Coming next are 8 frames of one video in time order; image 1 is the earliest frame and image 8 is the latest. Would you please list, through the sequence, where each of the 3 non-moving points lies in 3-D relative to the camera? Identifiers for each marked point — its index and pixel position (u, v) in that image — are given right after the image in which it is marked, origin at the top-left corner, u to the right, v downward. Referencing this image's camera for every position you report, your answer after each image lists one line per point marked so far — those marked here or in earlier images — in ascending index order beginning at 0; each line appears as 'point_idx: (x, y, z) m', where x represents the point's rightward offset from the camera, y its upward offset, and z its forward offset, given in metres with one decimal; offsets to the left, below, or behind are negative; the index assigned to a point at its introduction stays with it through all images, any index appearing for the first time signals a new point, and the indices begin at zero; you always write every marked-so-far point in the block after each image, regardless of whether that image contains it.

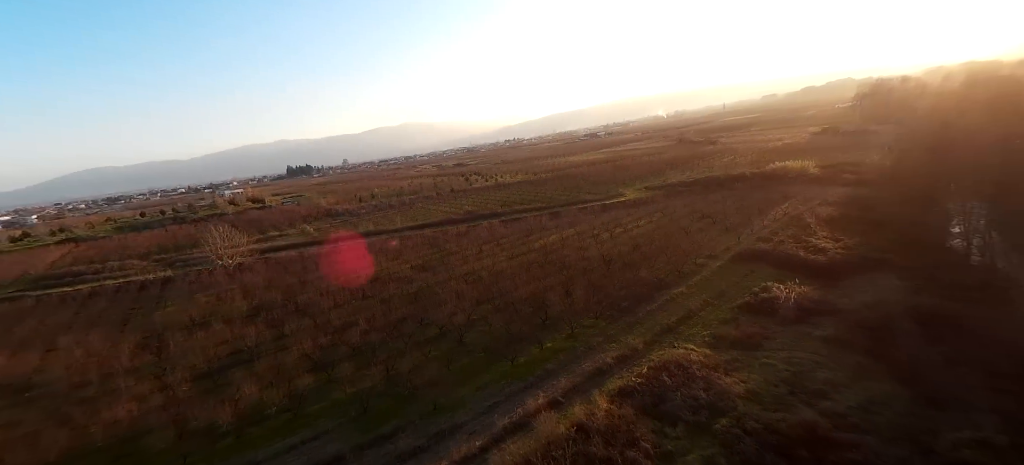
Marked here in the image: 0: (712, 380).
0: (+8.1, -6.0, +18.0) m
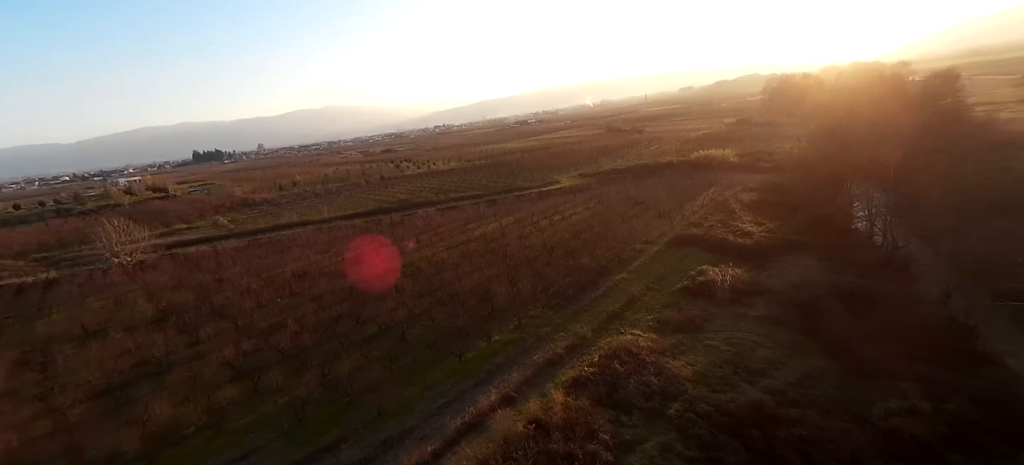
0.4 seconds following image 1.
0: (+6.2, -5.5, +18.3) m
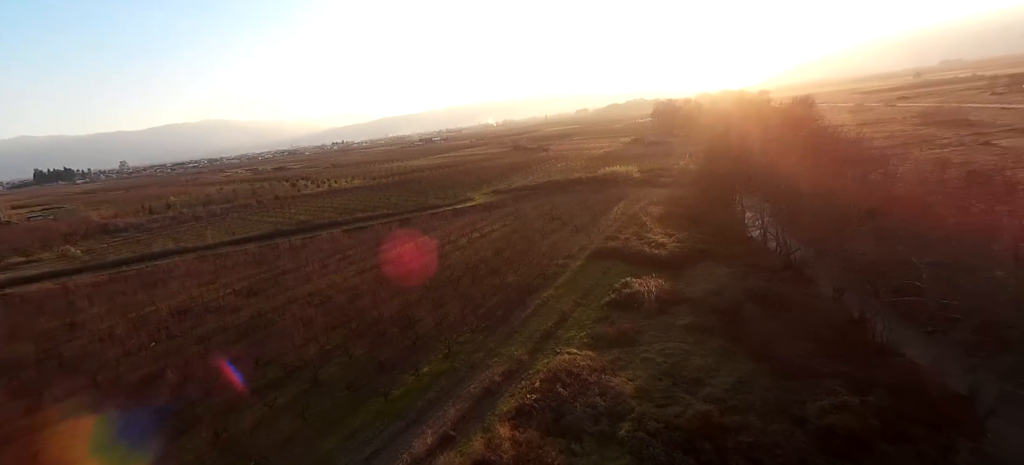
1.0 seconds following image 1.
0: (+3.7, -6.1, +17.8) m
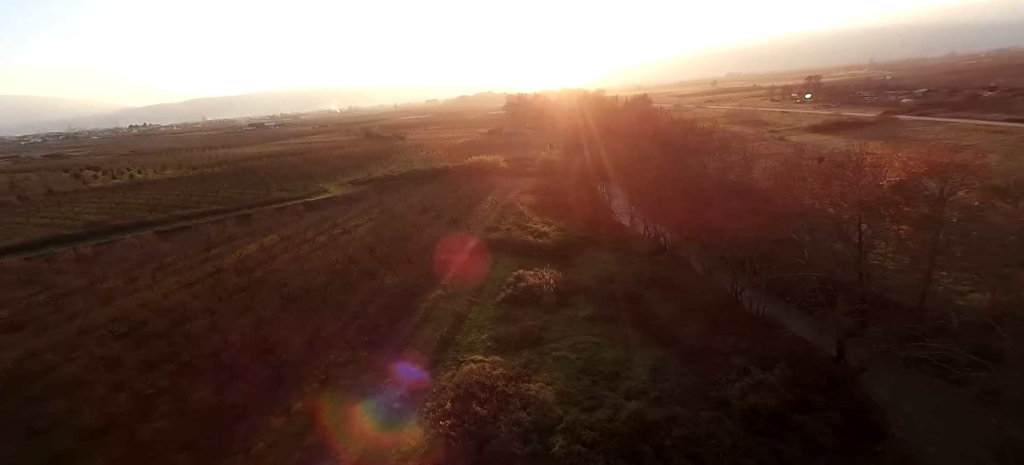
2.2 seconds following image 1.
0: (+0.4, -5.9, +16.1) m
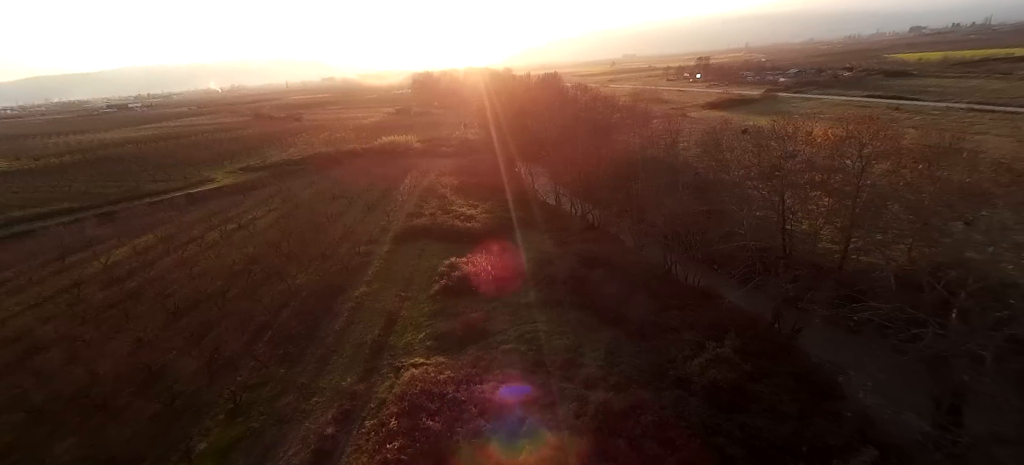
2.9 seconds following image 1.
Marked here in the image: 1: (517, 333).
0: (-1.1, -5.4, +14.6) m
1: (+0.2, -4.2, +18.4) m
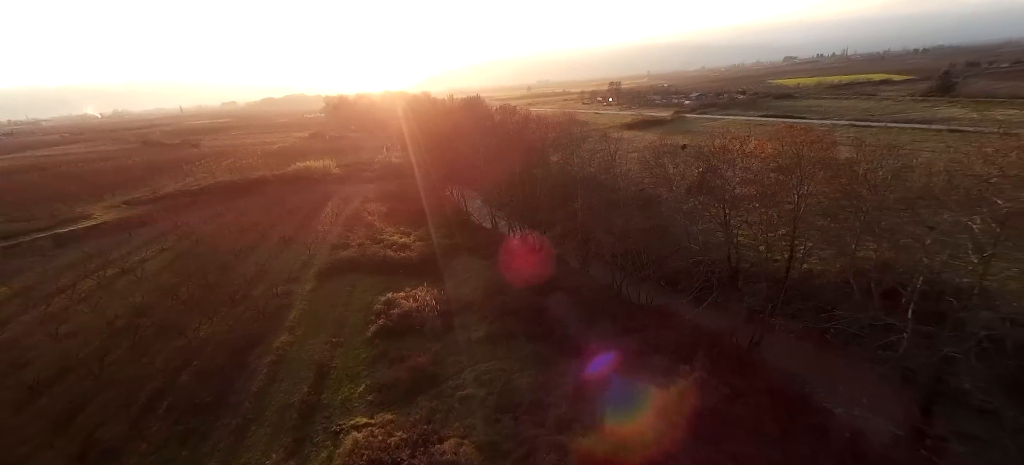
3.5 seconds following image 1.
0: (-2.1, -6.4, +12.5) m
1: (-1.5, -5.4, +16.5) m
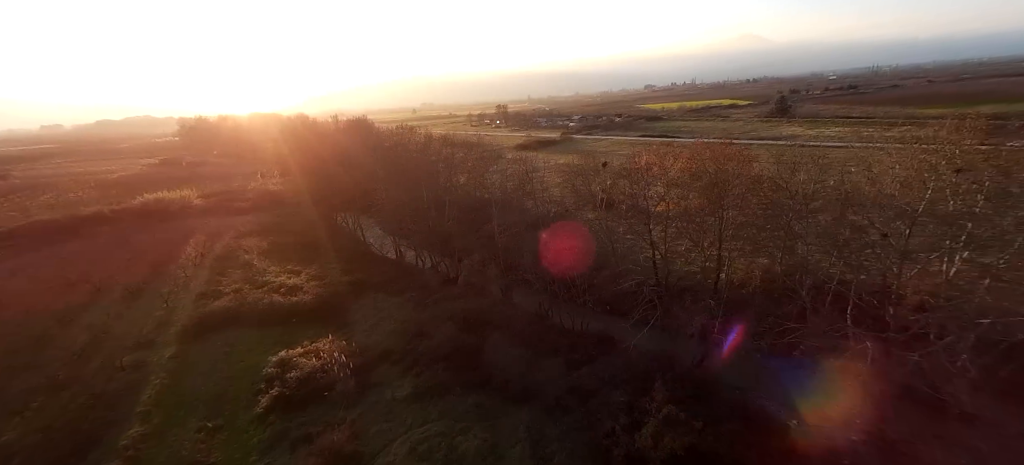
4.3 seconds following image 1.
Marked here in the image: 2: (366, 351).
0: (-2.8, -7.5, +9.4) m
1: (-3.3, -6.6, +13.5) m
2: (-6.3, -5.2, +19.2) m
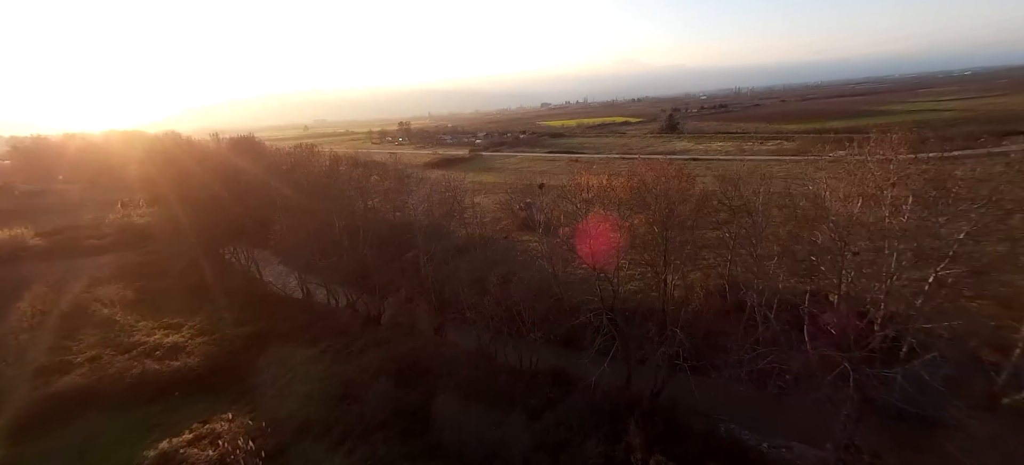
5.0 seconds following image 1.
0: (-2.7, -8.6, +6.7) m
1: (-4.0, -7.9, +10.7) m
2: (-8.2, -6.9, +15.6) m
